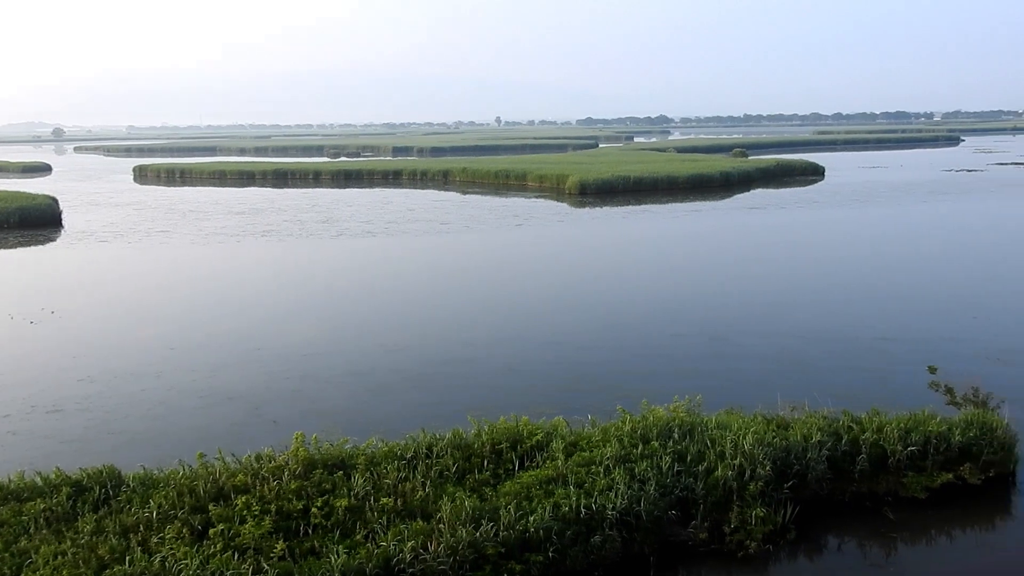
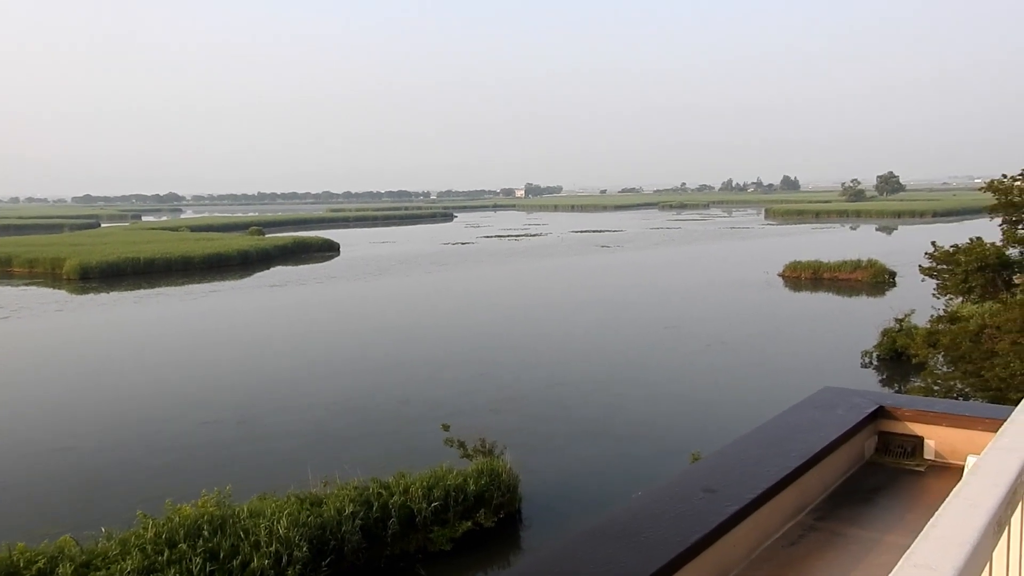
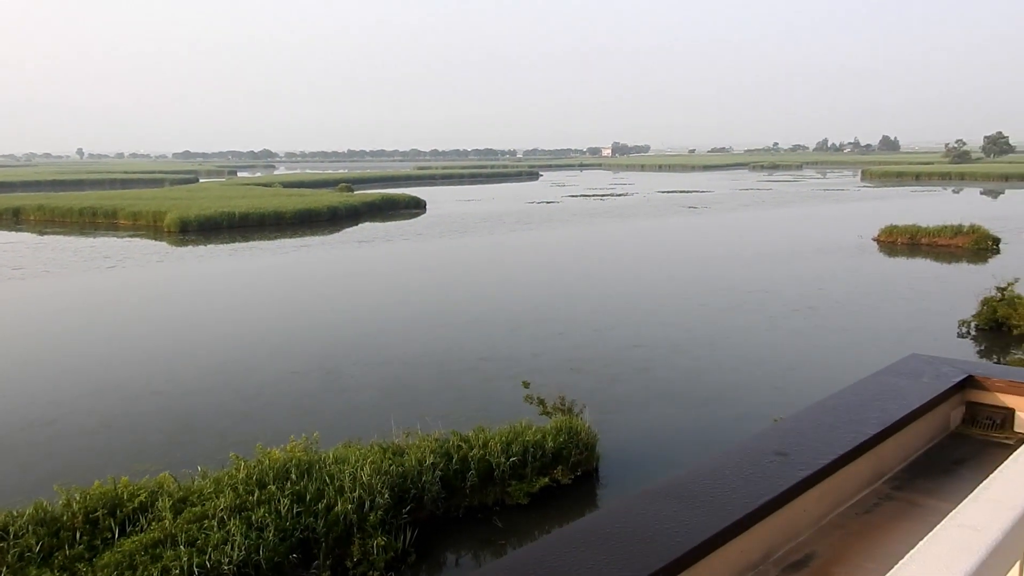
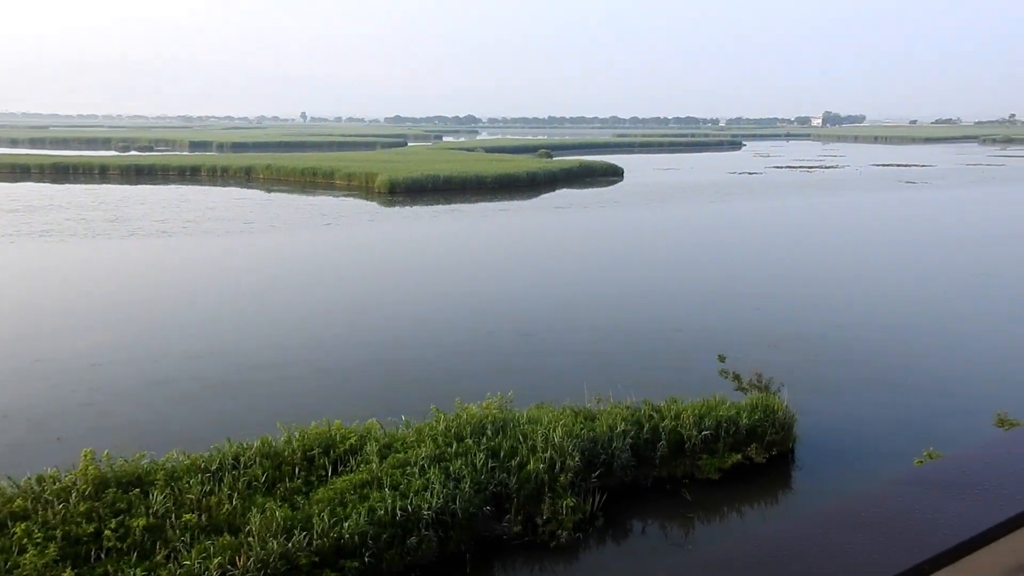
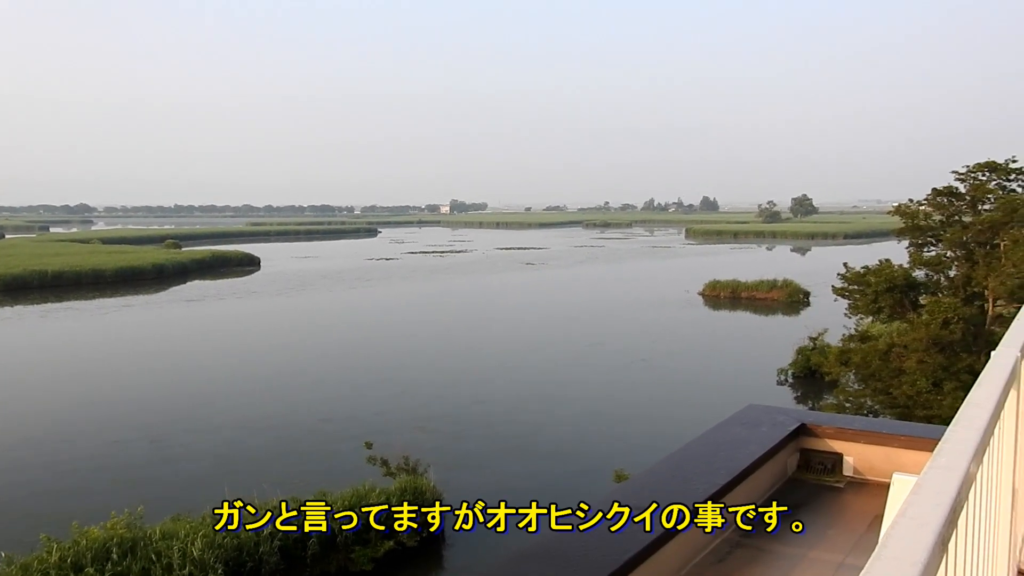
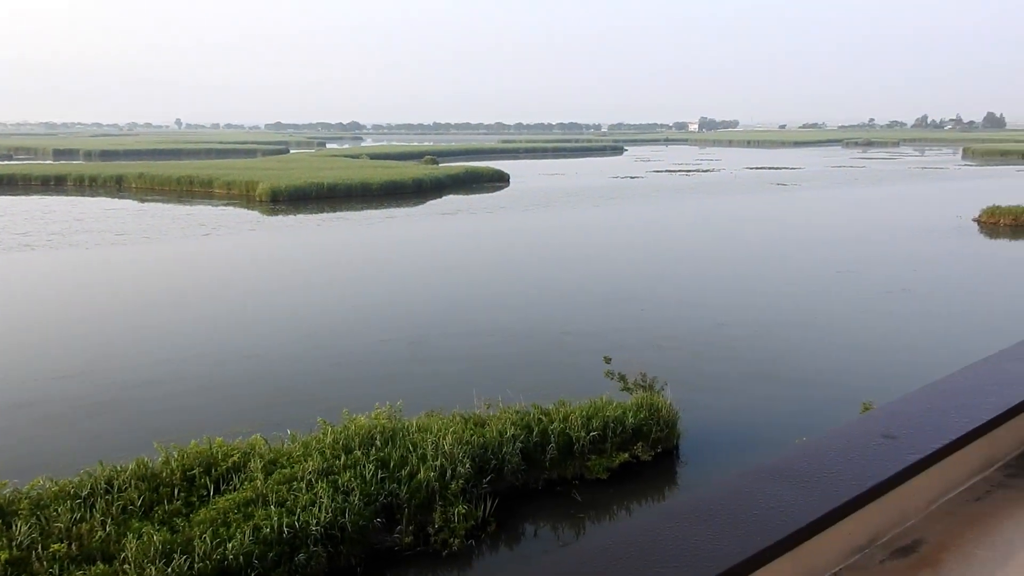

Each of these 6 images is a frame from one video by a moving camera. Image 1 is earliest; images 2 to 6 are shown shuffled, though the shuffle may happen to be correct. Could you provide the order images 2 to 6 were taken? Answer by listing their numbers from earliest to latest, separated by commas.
4, 6, 3, 2, 5
